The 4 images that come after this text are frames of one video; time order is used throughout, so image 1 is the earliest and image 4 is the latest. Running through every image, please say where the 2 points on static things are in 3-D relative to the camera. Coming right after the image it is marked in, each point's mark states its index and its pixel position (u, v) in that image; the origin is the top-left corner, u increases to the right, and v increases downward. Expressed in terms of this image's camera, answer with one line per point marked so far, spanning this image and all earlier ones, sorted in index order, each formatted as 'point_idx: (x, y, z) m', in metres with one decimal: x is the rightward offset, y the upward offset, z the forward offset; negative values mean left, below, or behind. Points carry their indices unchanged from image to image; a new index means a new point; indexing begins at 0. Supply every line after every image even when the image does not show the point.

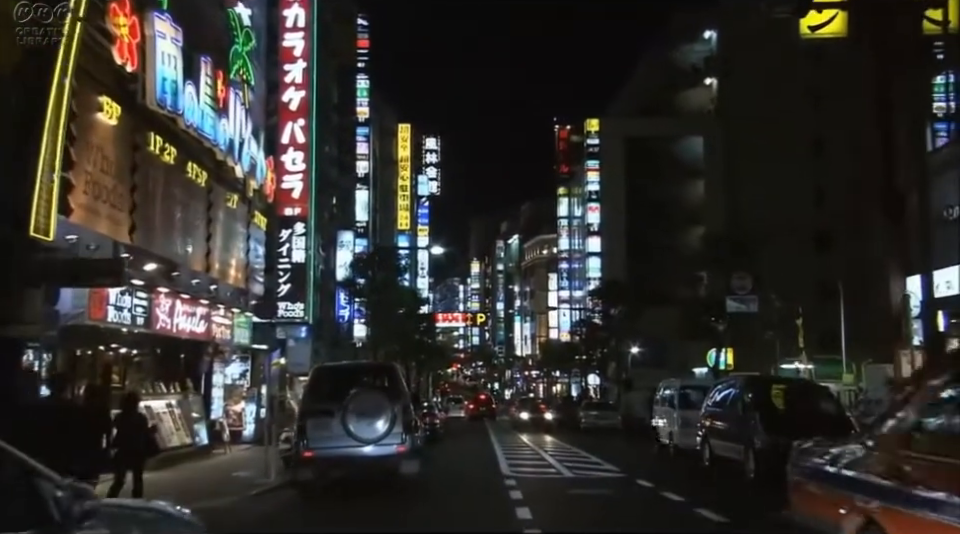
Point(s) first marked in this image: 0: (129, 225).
0: (-7.6, +0.9, +18.5) m
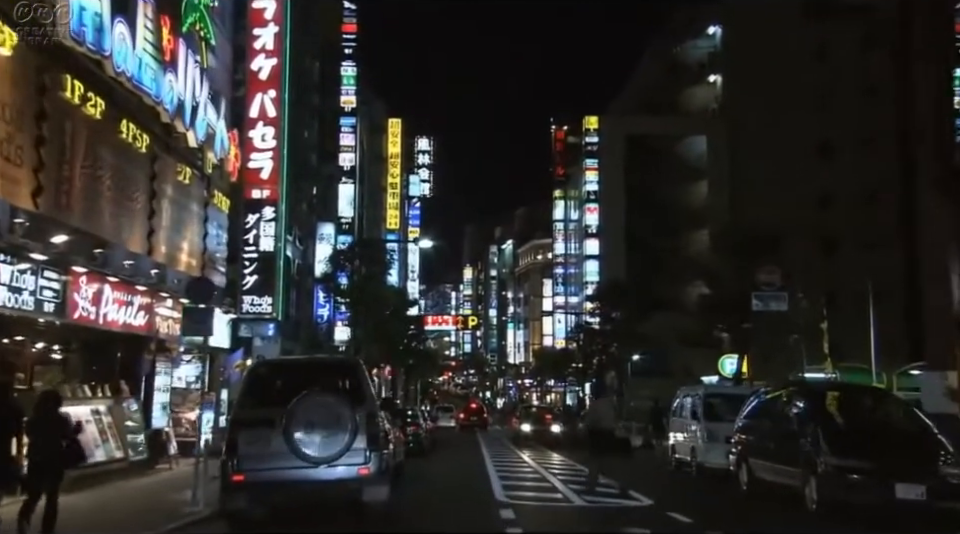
0: (-7.7, +1.4, +14.8) m
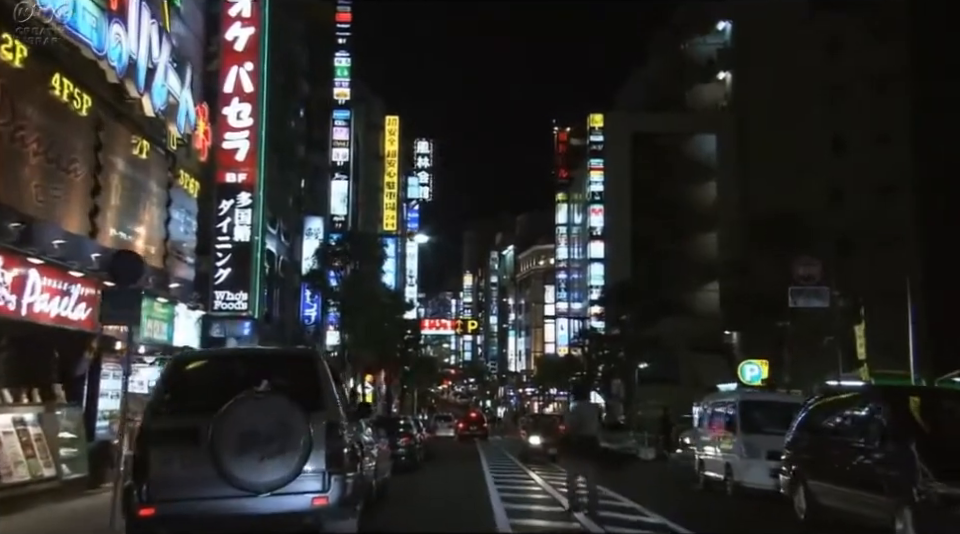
0: (-7.7, +1.8, +11.9) m
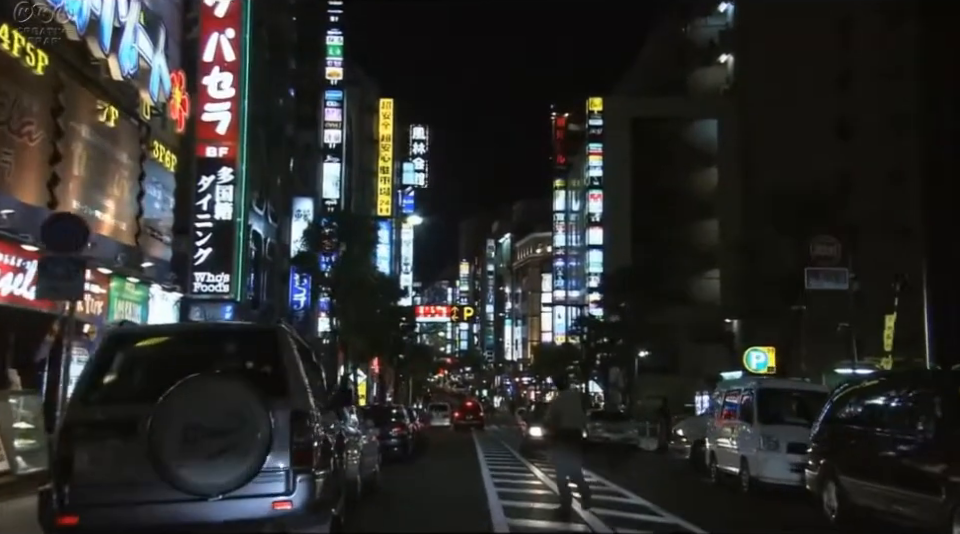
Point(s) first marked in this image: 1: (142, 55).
0: (-7.8, +2.2, +10.4) m
1: (-7.4, +4.7, +18.9) m
